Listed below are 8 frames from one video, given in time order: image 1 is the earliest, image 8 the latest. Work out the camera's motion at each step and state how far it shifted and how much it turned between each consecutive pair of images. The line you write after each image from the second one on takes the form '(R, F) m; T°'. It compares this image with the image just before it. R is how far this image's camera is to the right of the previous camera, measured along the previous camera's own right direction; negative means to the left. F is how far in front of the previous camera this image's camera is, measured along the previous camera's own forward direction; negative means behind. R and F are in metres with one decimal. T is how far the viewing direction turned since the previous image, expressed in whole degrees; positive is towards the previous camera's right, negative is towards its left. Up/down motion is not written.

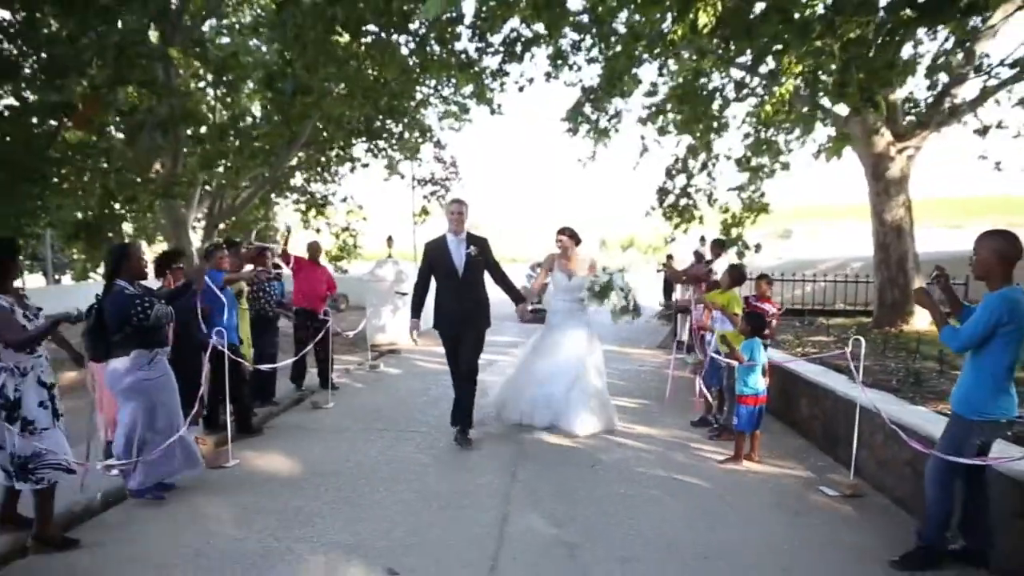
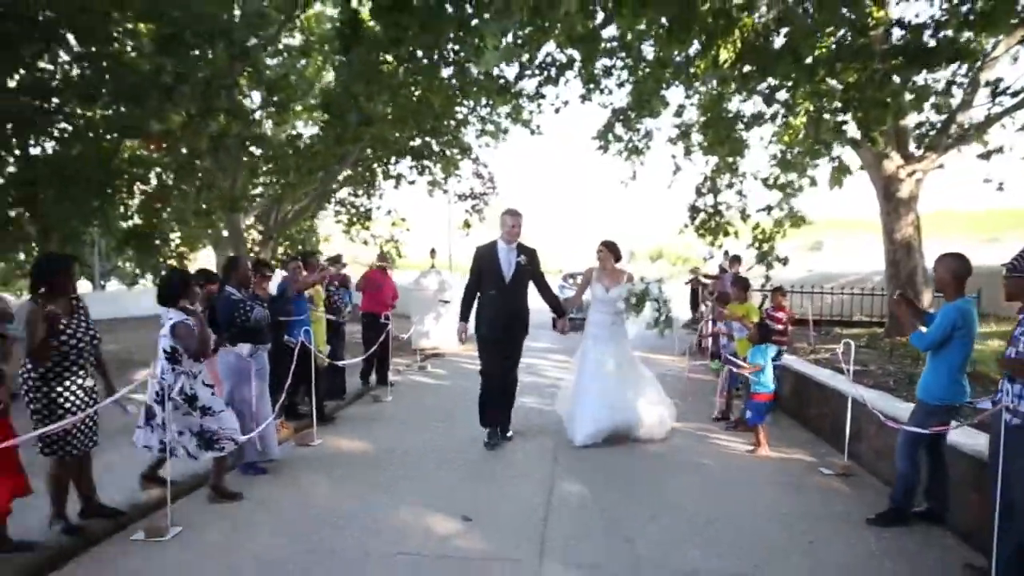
(-0.1, -1.0) m; -2°
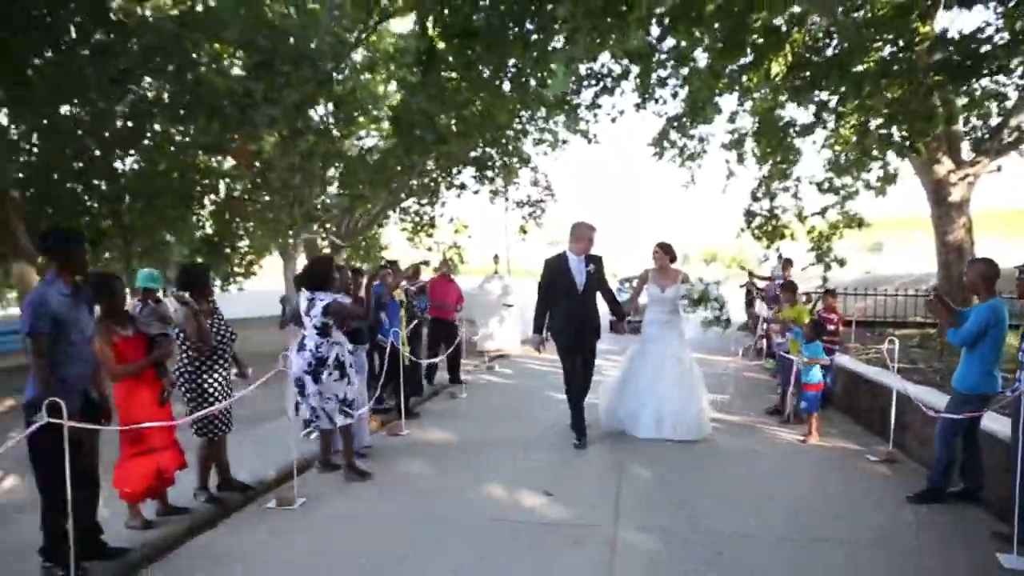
(-0.1, -0.7) m; -4°
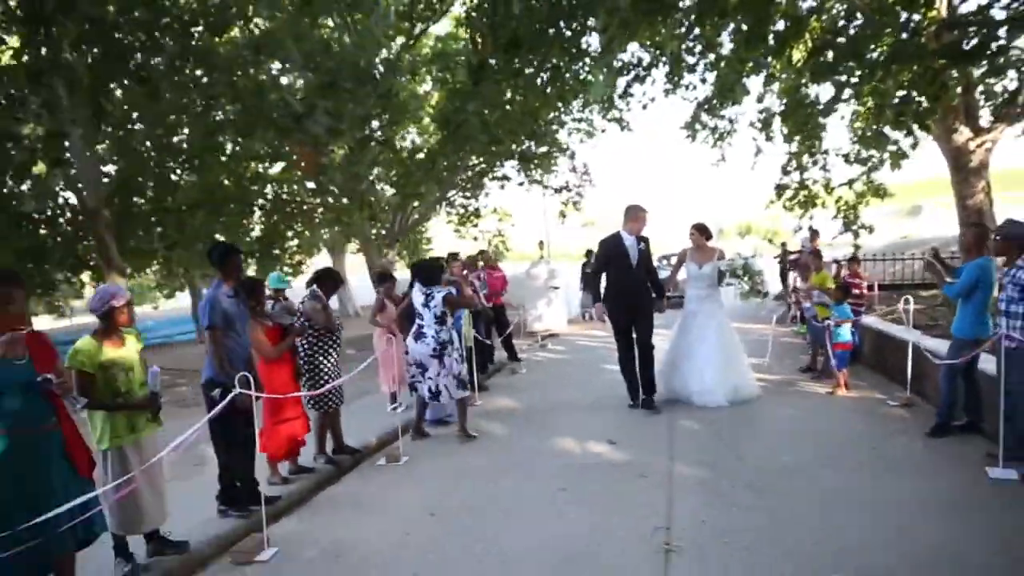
(-0.2, -1.0) m; -3°
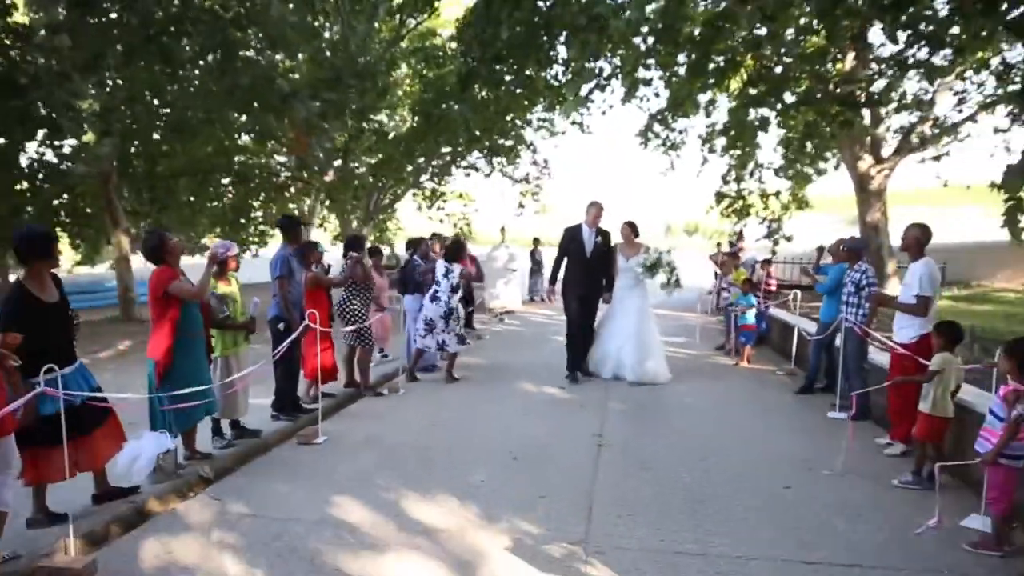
(-0.3, -1.9) m; +4°
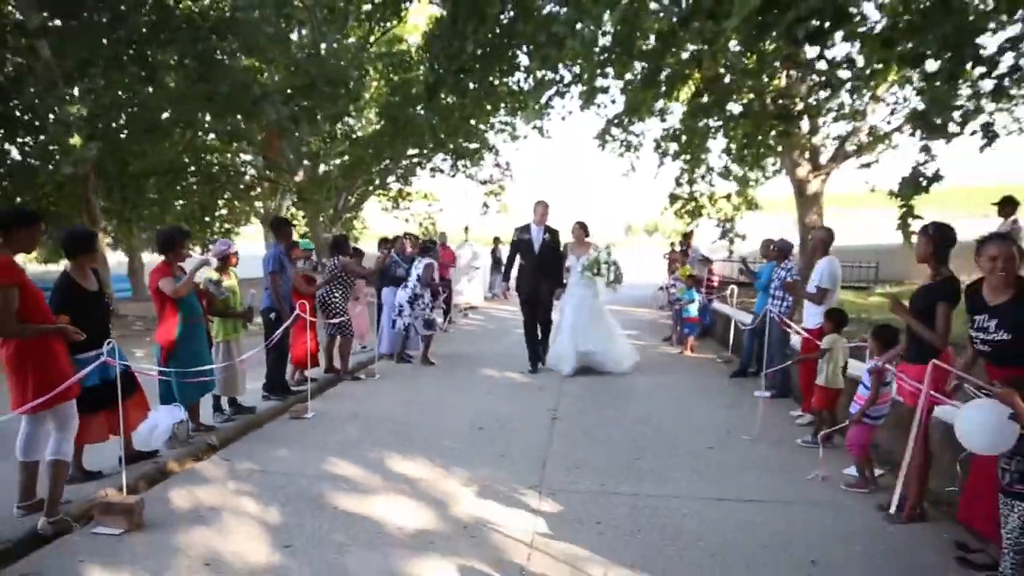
(0.0, -0.9) m; +3°
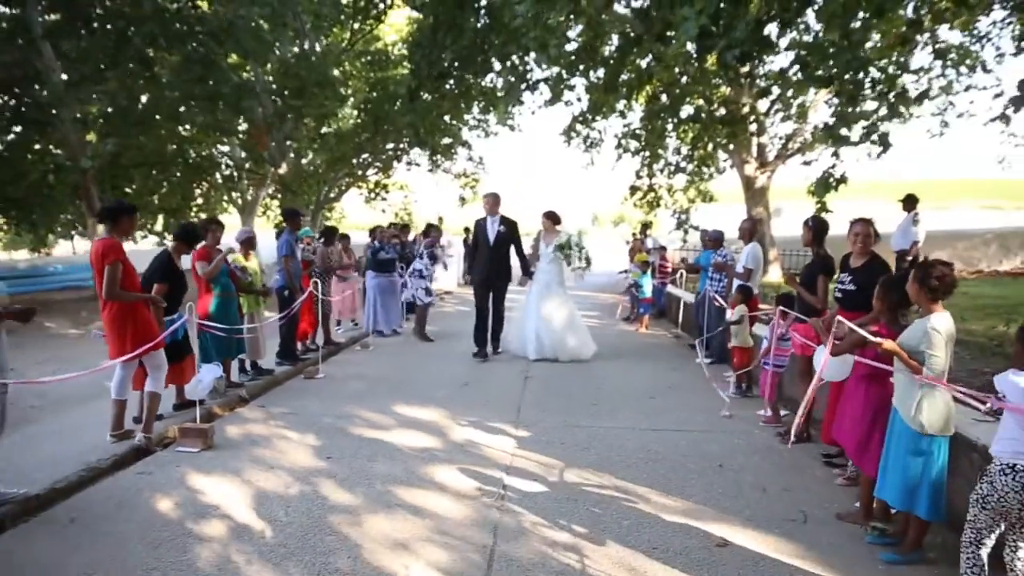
(-0.1, -1.4) m; +2°
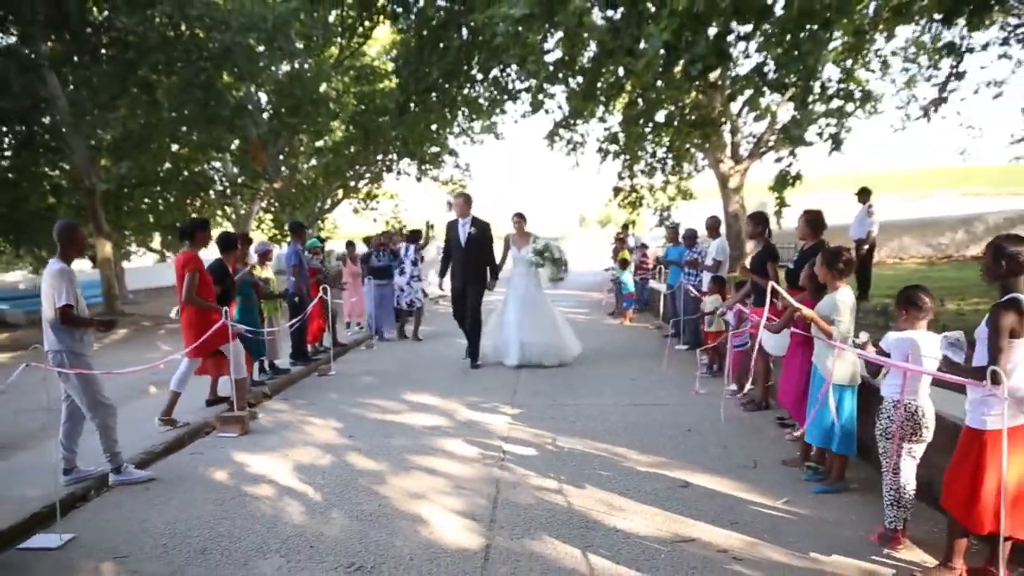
(0.0, -0.9) m; +1°
